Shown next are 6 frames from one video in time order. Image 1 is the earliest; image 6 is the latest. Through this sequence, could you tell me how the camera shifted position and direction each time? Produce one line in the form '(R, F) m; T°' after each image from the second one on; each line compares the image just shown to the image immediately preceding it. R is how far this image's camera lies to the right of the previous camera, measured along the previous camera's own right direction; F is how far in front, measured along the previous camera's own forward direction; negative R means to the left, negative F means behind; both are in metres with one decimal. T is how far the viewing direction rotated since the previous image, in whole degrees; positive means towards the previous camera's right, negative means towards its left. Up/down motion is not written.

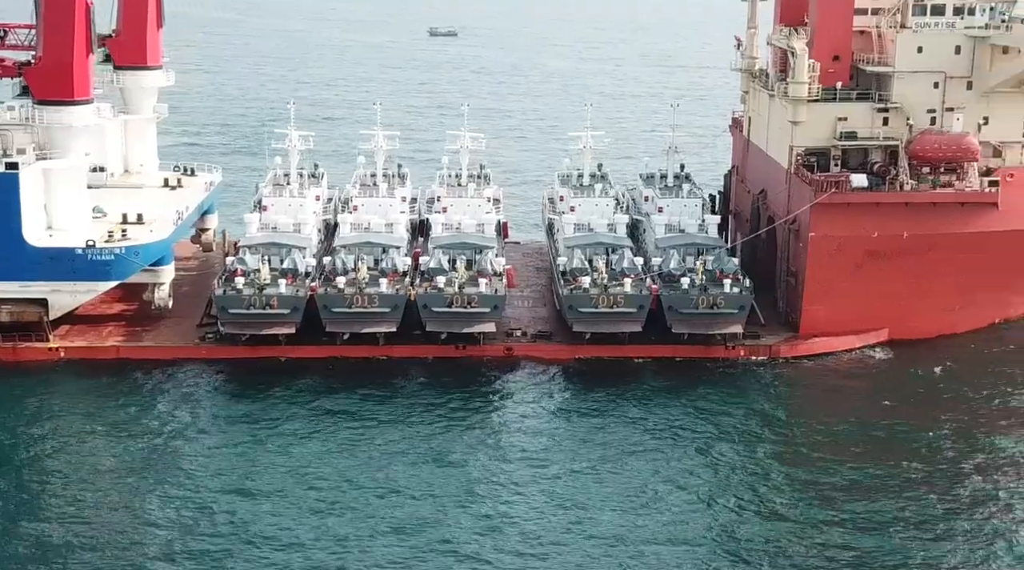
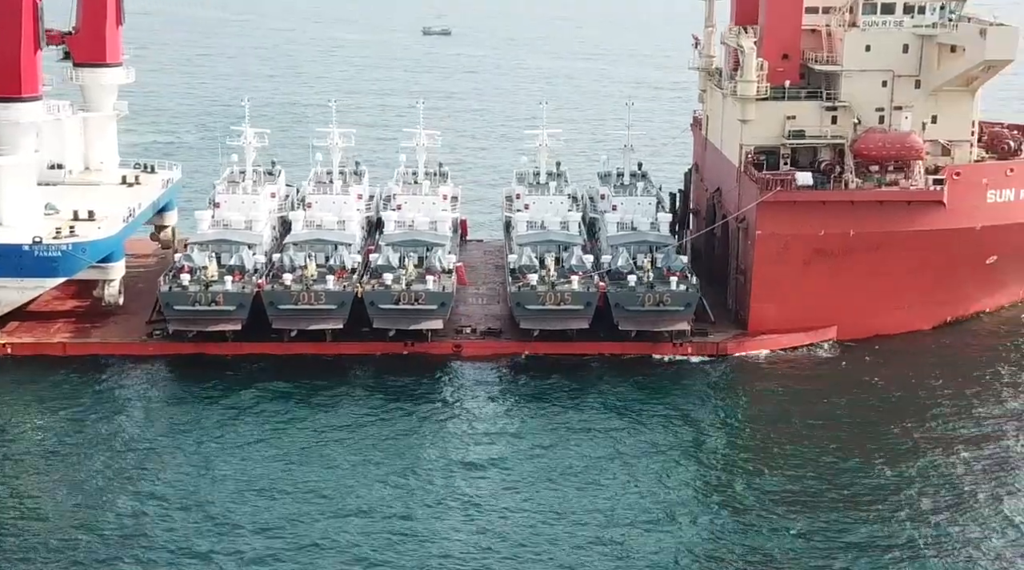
(+1.3, -0.1) m; 0°
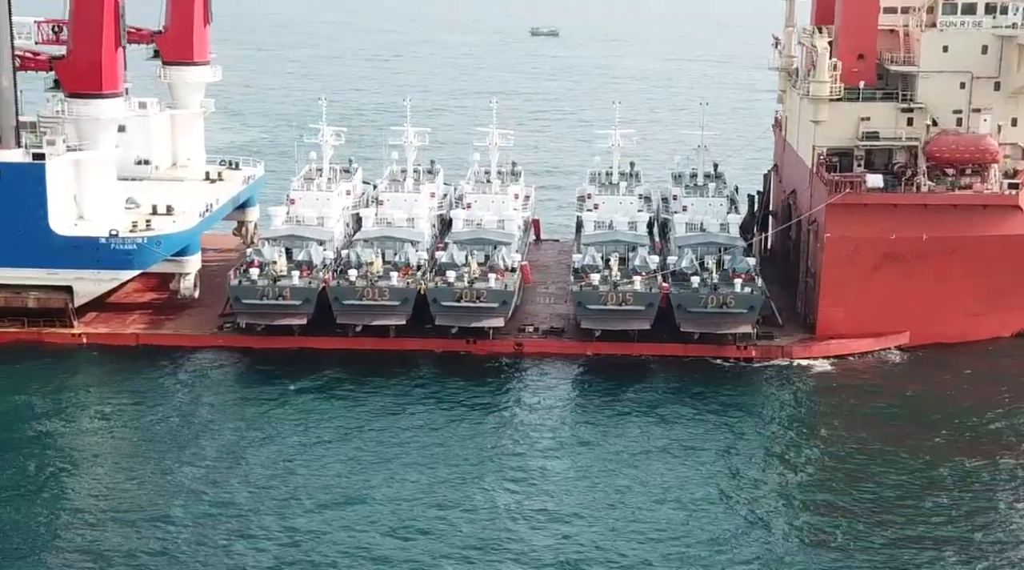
(+1.4, -0.1) m; -4°
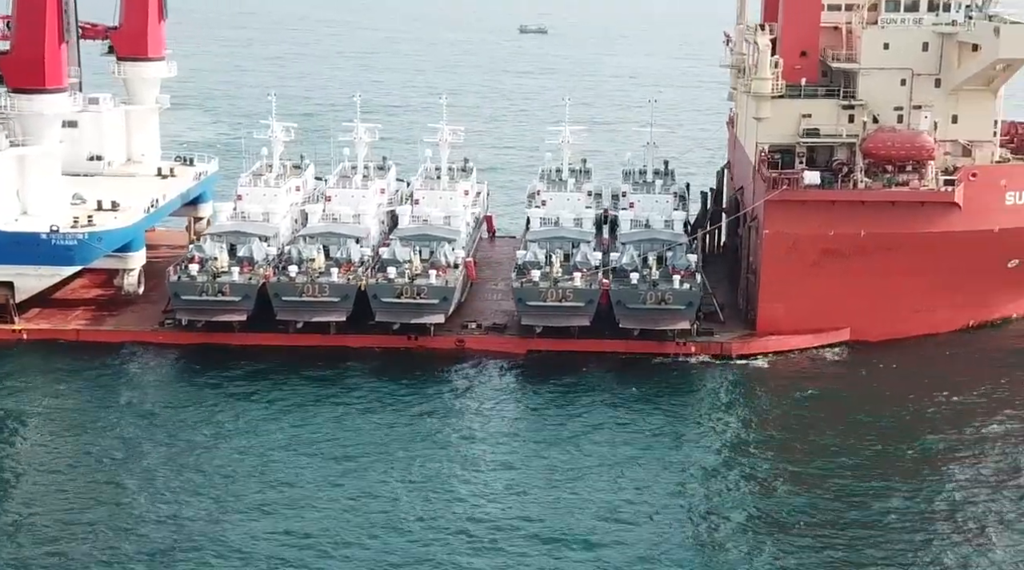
(+1.4, -0.1) m; 0°
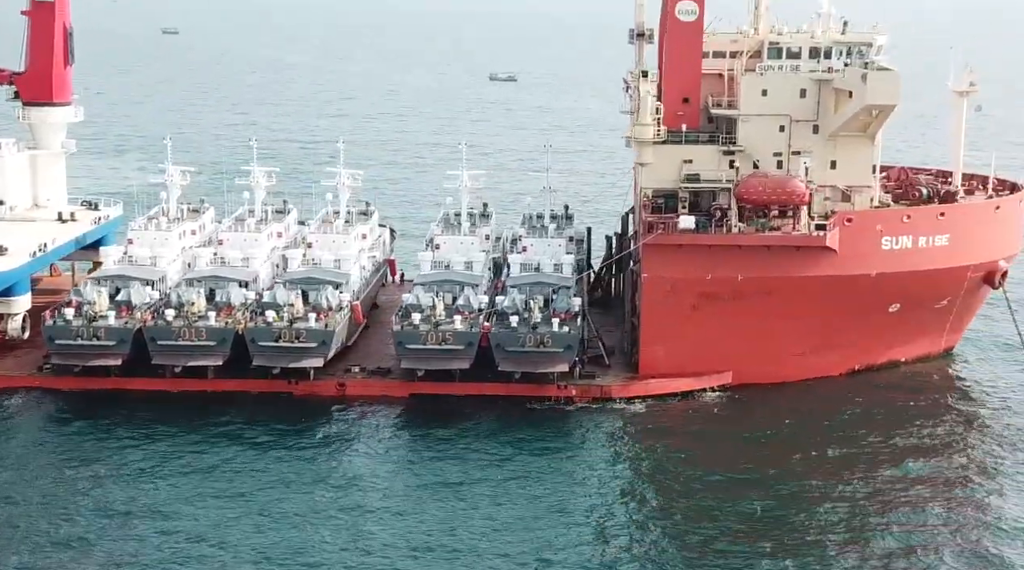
(+2.6, -0.1) m; +1°
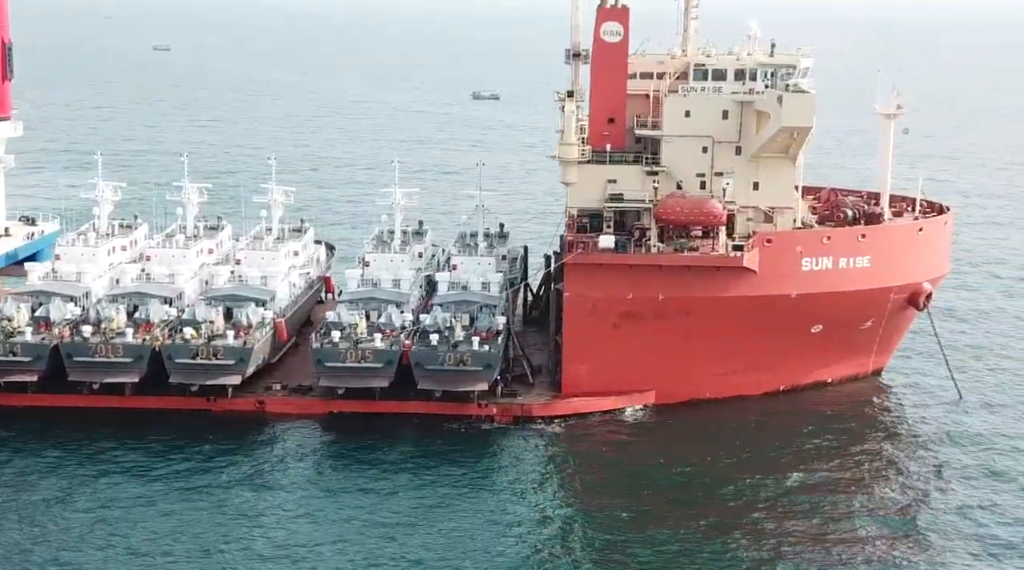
(+1.7, 0.0) m; +1°
